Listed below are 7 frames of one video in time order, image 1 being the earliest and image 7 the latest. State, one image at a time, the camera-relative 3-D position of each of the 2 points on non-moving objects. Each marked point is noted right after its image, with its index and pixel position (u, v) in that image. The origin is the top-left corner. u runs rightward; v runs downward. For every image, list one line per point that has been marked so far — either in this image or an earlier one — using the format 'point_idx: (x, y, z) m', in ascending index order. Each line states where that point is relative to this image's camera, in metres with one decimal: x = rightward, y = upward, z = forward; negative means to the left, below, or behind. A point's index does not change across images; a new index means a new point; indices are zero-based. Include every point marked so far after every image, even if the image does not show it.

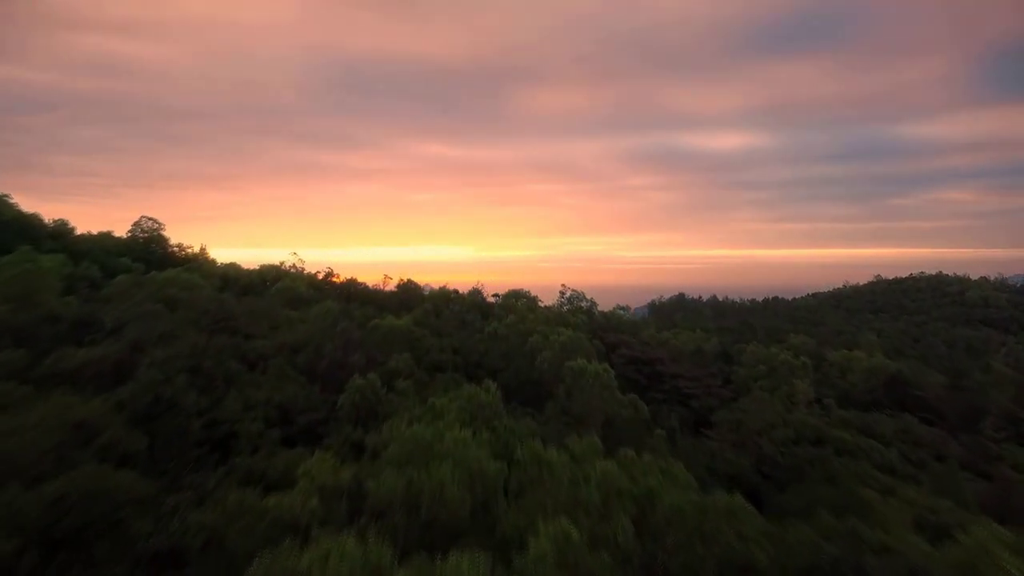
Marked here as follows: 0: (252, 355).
0: (-3.0, -0.8, +9.7) m
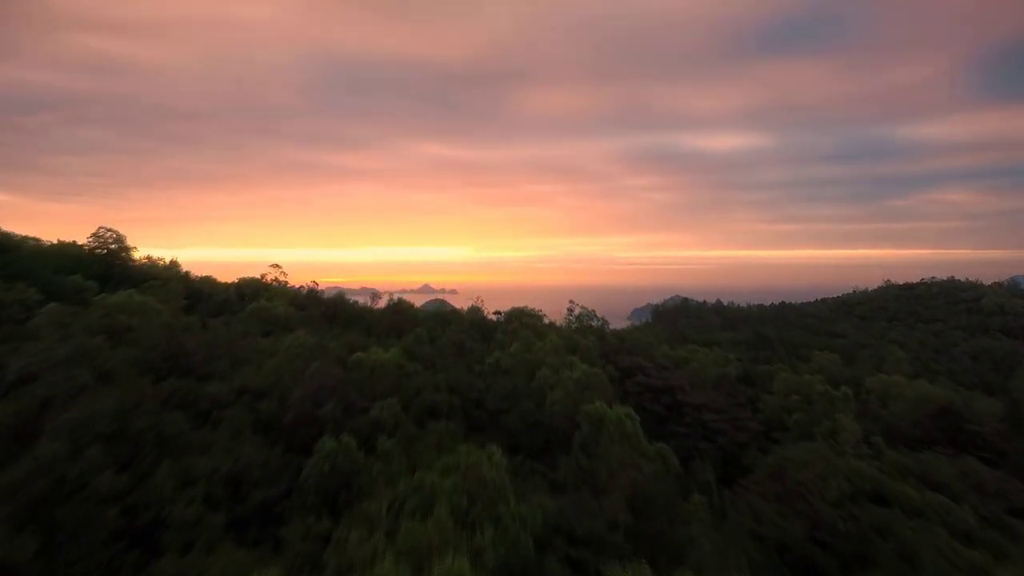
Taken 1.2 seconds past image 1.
0: (-2.9, -1.1, +8.0) m
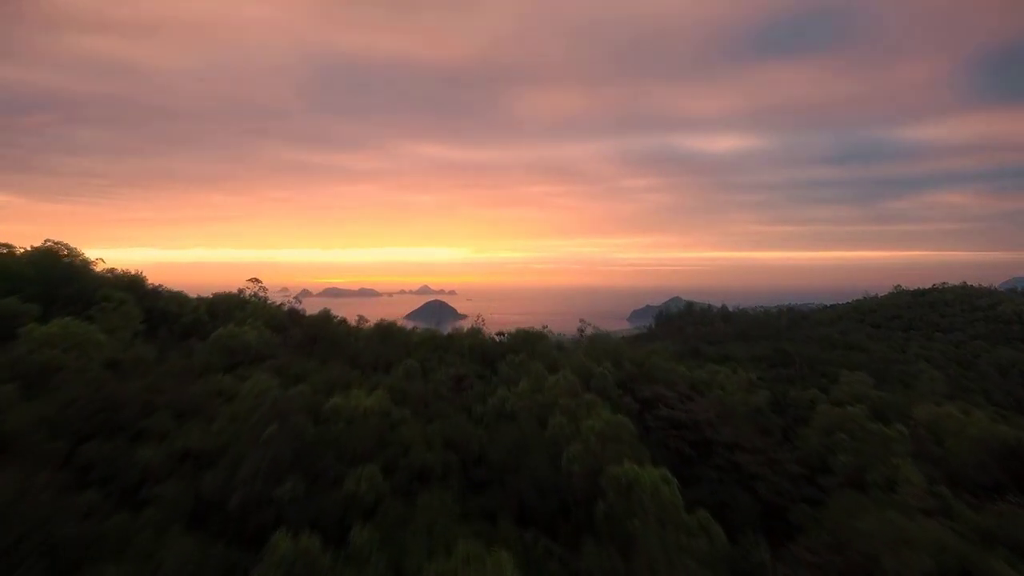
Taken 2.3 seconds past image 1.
0: (-2.9, -1.4, +6.3) m
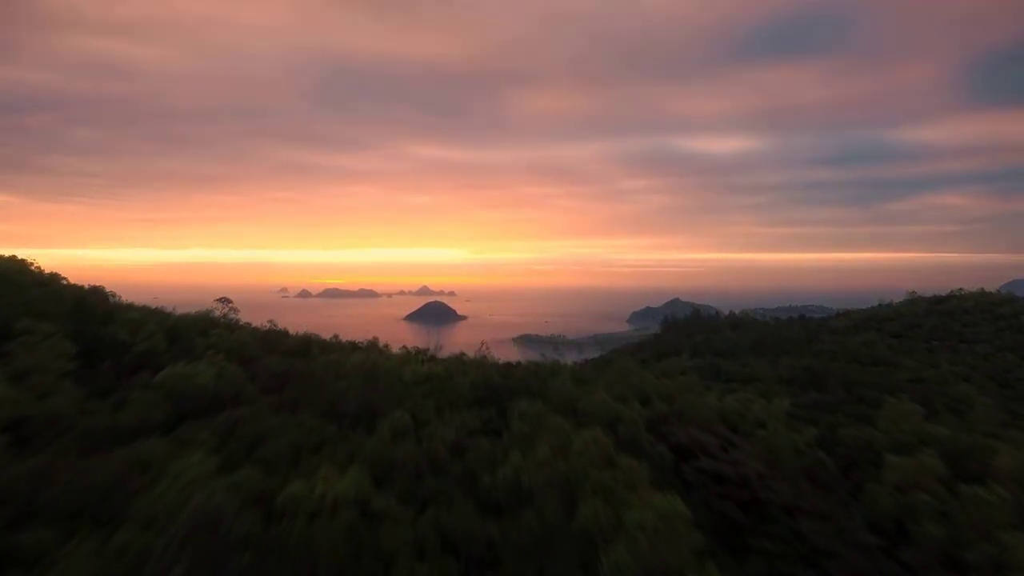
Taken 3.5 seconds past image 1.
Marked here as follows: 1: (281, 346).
0: (-2.7, -1.8, +4.1) m
1: (-3.6, -0.9, +13.1) m
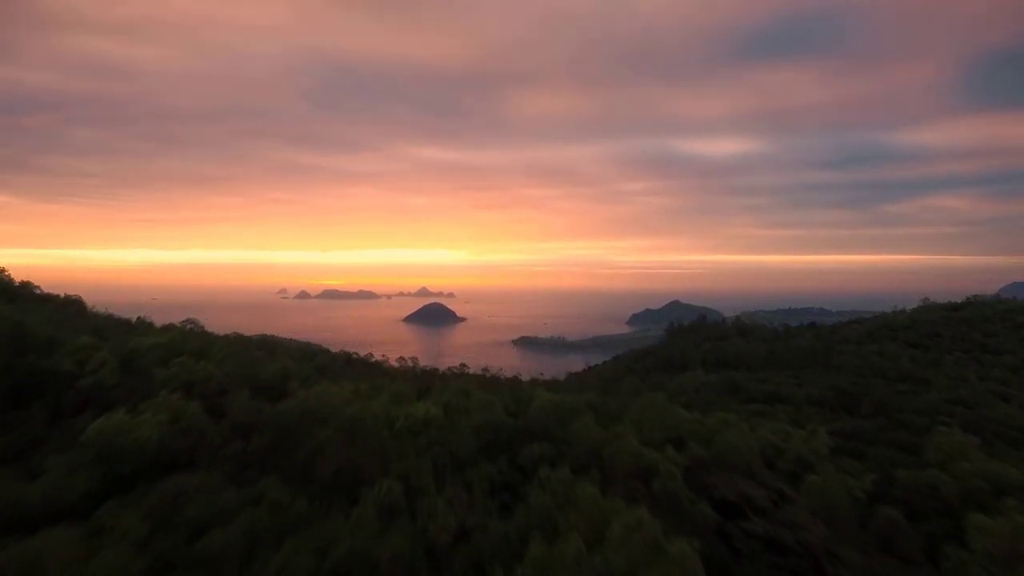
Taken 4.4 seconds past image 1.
0: (-2.5, -2.0, +2.3) m
1: (-3.4, -1.2, +11.3) m
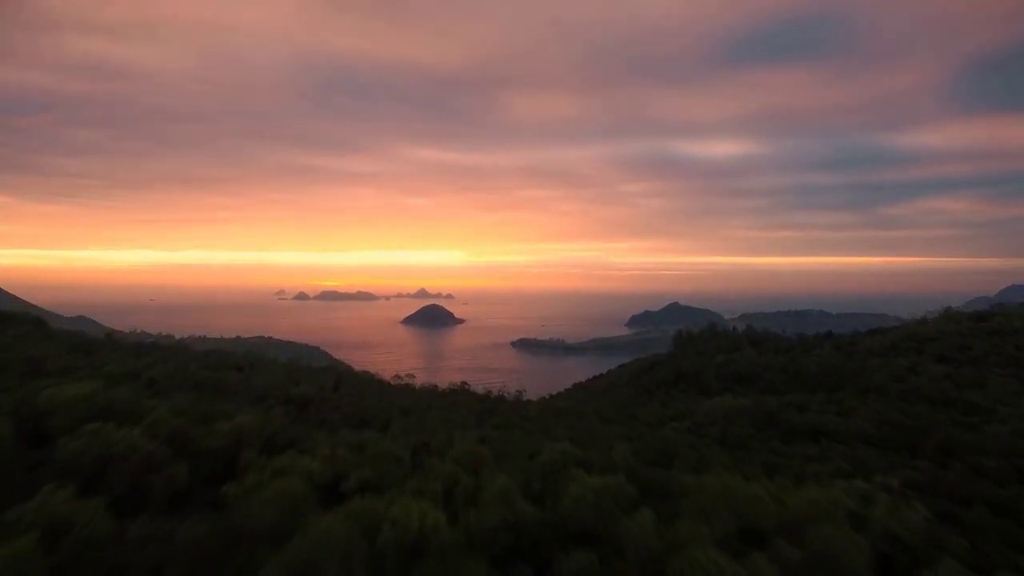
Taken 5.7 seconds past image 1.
0: (-2.3, -2.4, -0.4) m
1: (-3.2, -1.6, +8.5) m
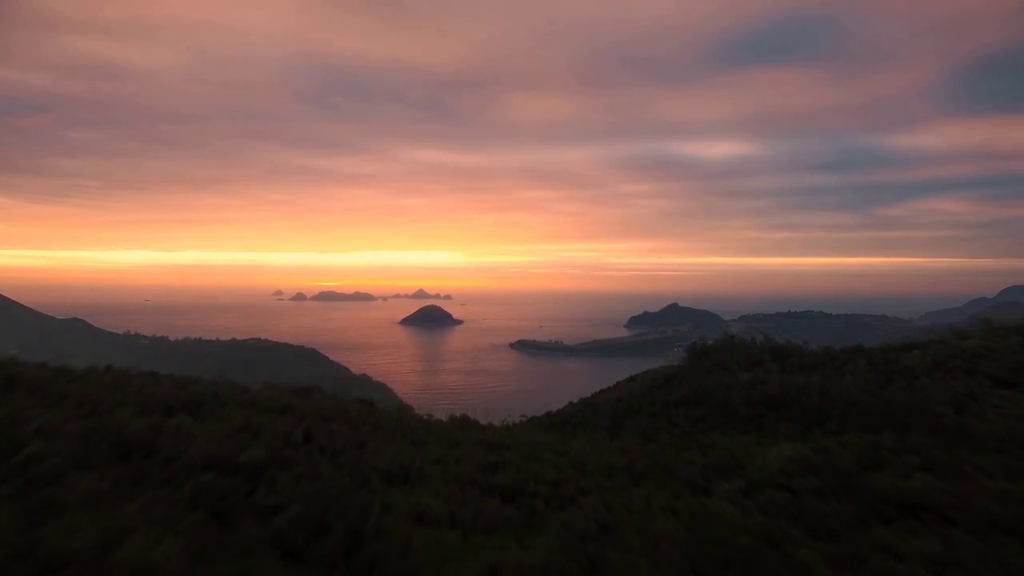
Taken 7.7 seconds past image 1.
0: (-2.0, -3.0, -4.9) m
1: (-2.9, -2.2, +4.1) m
